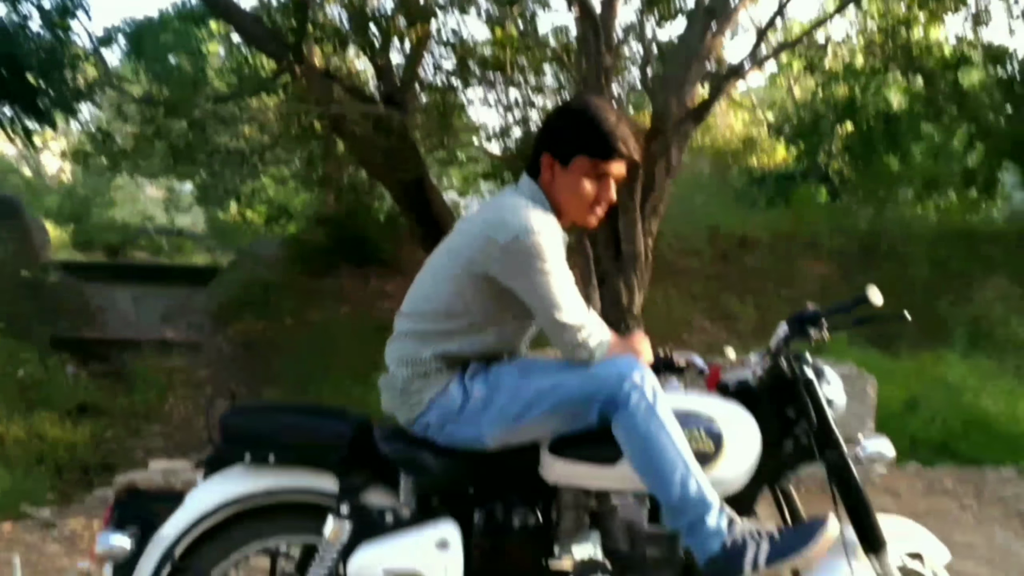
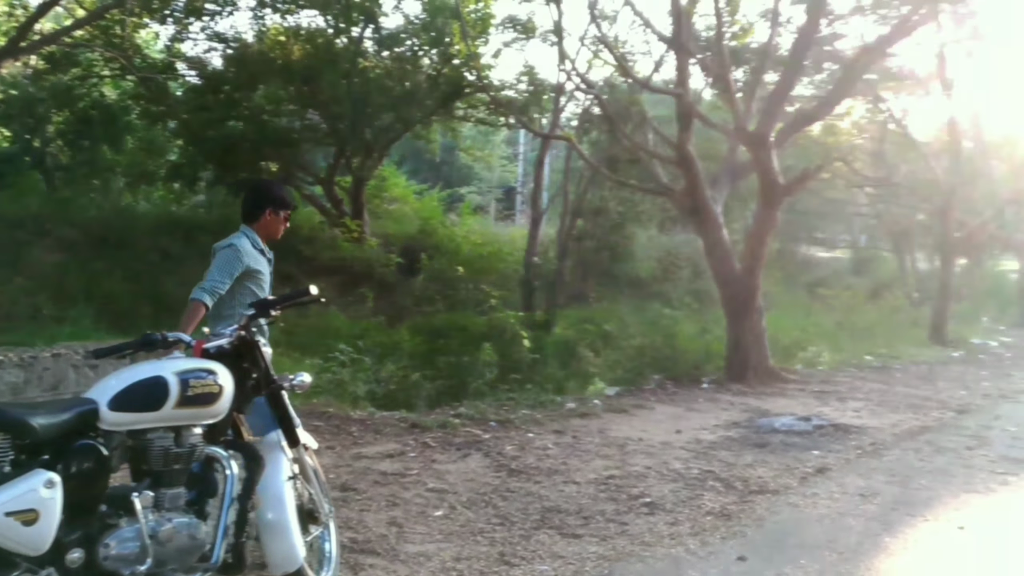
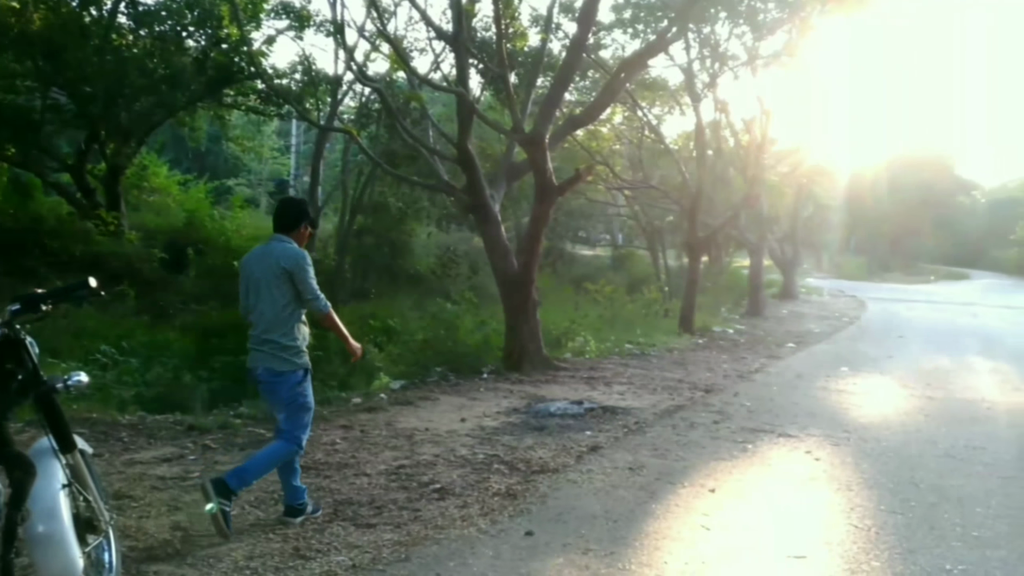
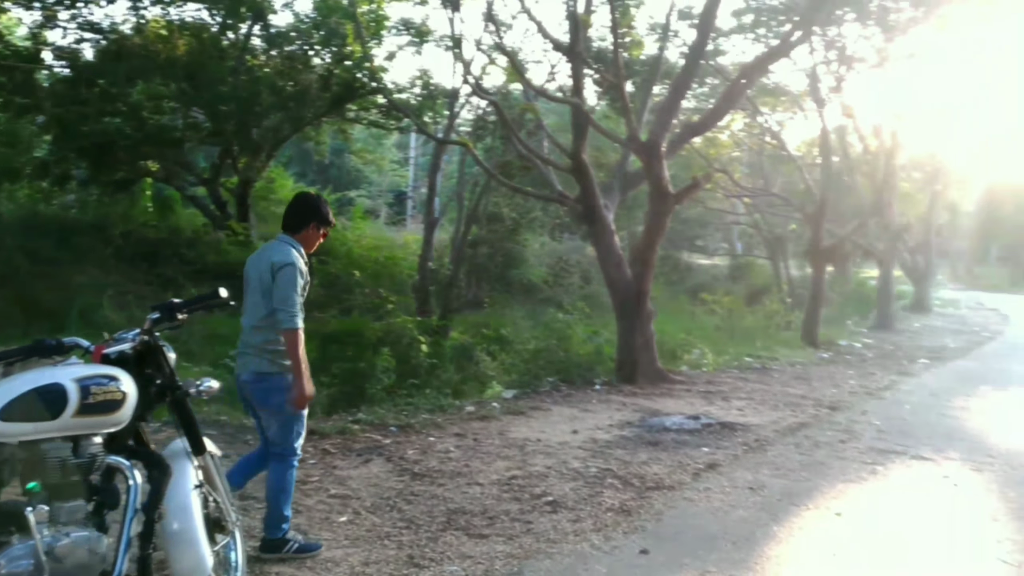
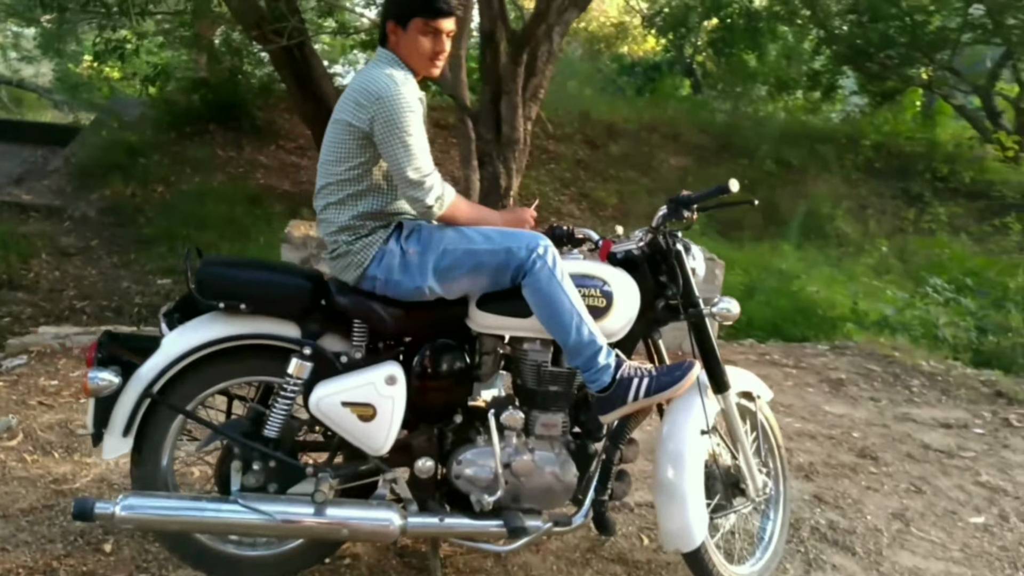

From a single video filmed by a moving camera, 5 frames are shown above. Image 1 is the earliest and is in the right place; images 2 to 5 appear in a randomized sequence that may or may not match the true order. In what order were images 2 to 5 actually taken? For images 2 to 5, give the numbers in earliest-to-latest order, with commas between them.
5, 2, 4, 3
